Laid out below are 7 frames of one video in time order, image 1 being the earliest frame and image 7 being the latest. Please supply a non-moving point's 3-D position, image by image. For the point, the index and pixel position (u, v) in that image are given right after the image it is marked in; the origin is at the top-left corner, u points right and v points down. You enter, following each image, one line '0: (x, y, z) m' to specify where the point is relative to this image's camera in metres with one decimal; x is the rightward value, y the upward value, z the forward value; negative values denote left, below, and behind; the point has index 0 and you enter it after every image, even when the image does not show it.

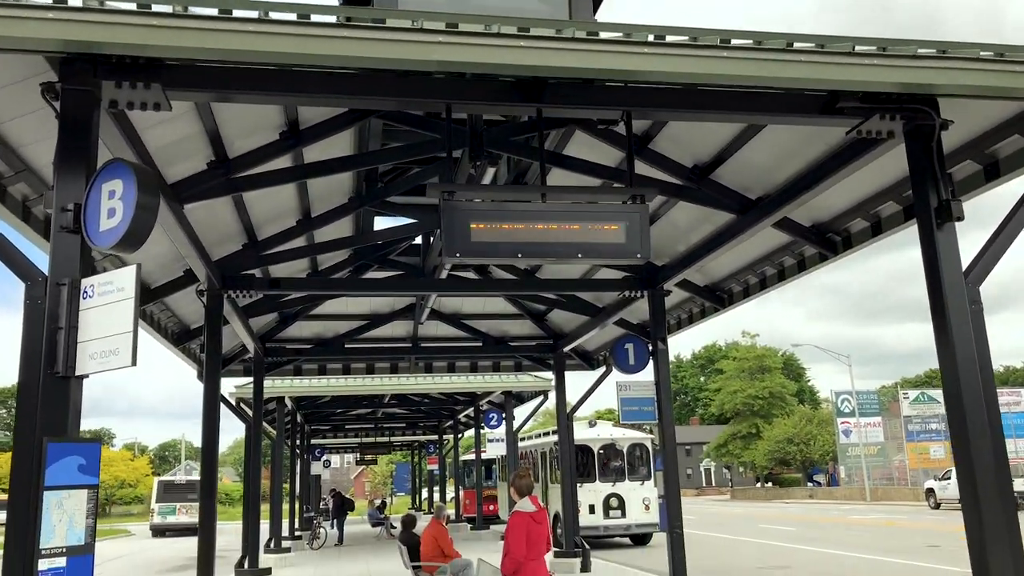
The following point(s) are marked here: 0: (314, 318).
0: (-3.3, -0.5, +14.1) m
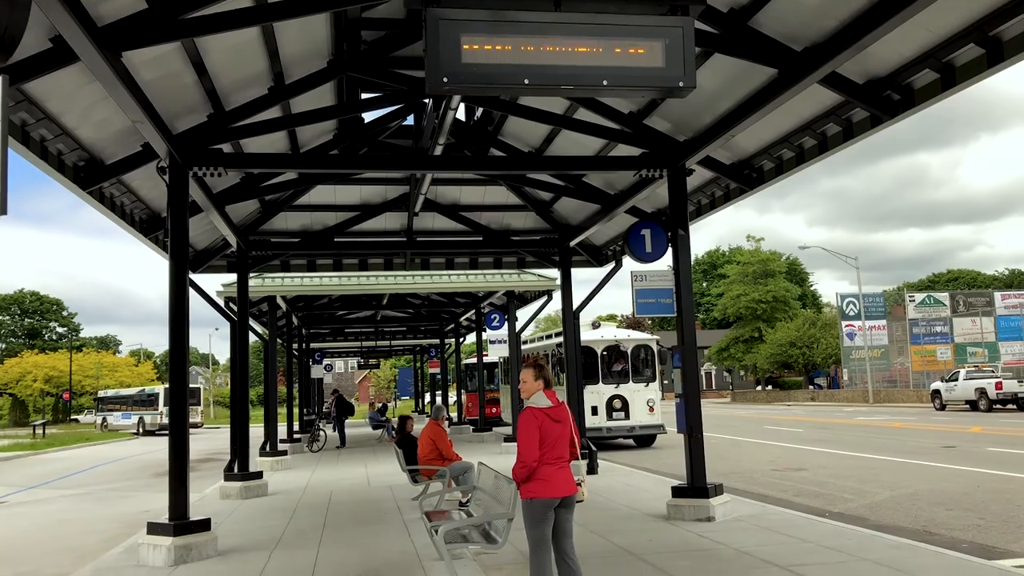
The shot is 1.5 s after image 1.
0: (-3.3, +1.2, +13.0) m
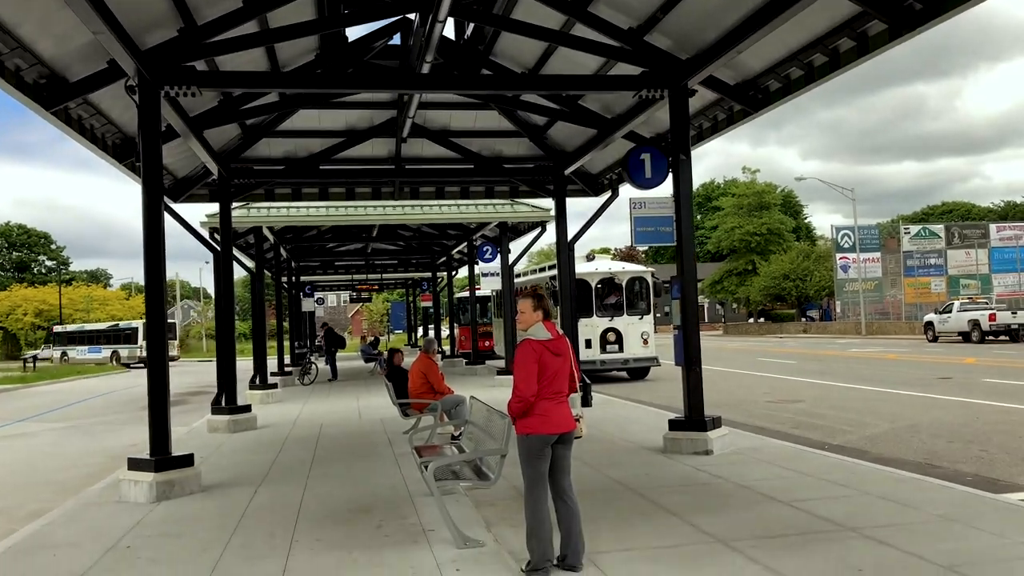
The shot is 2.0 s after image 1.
0: (-3.4, +2.3, +12.5) m
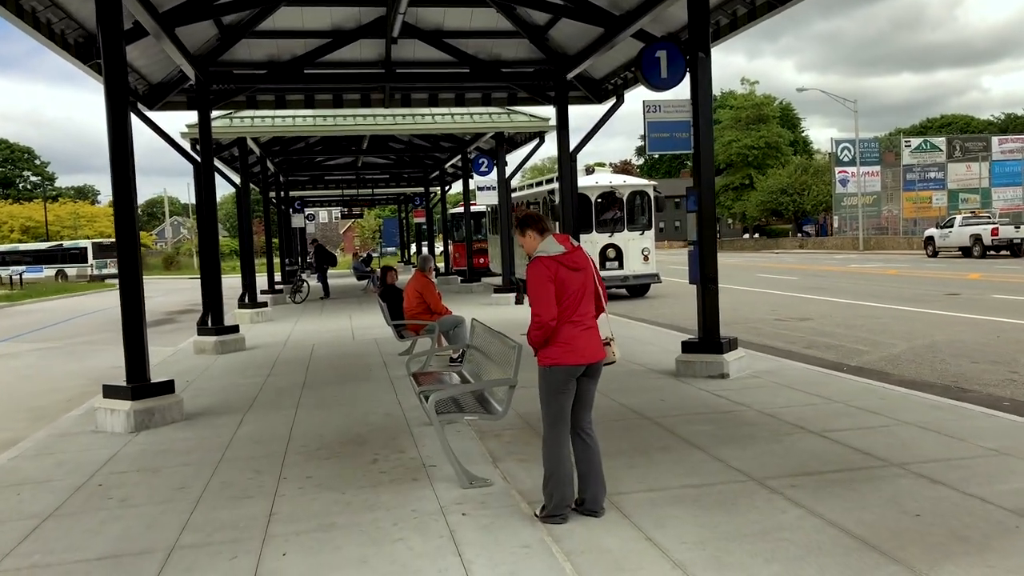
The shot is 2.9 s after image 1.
0: (-3.4, +3.5, +11.5) m
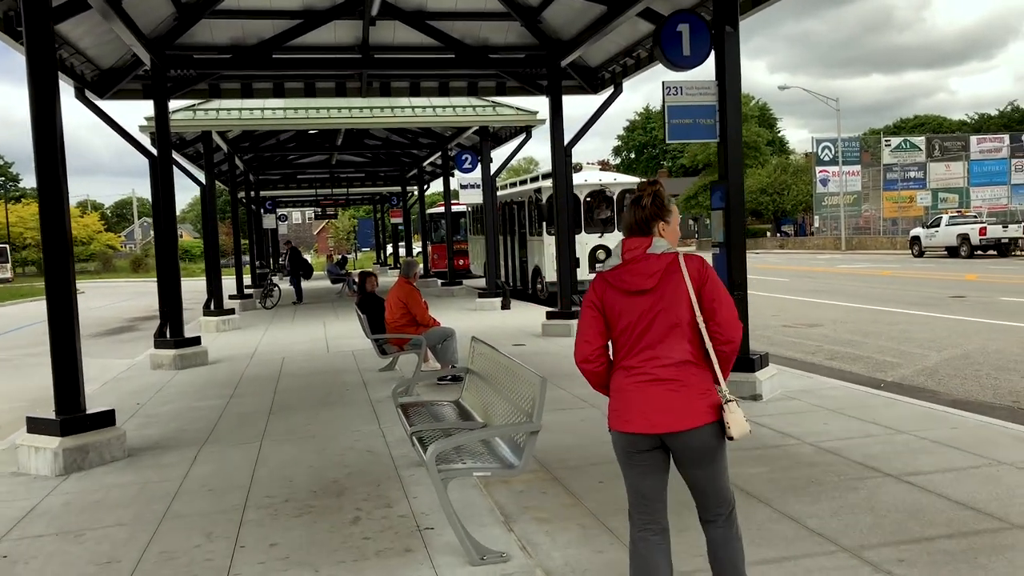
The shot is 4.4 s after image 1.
0: (-3.5, +3.4, +10.3) m
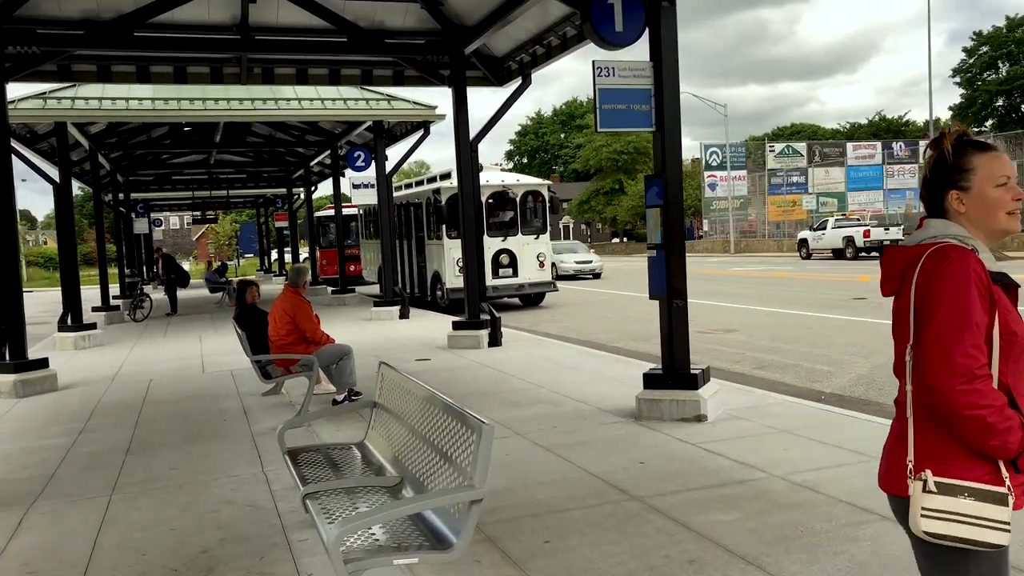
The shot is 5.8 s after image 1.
0: (-4.6, +3.2, +8.8) m
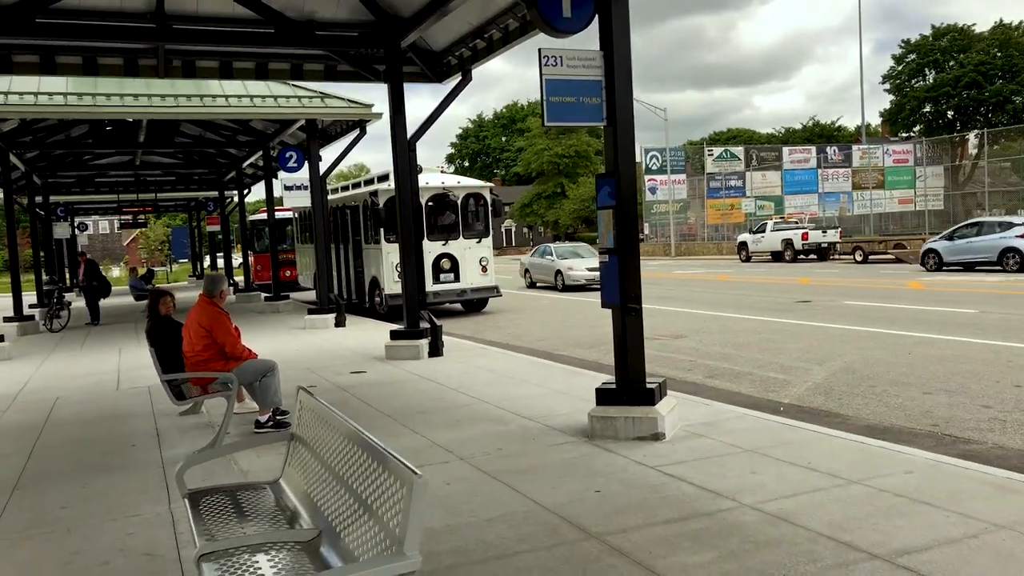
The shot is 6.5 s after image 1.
0: (-5.2, +3.1, +8.0) m
